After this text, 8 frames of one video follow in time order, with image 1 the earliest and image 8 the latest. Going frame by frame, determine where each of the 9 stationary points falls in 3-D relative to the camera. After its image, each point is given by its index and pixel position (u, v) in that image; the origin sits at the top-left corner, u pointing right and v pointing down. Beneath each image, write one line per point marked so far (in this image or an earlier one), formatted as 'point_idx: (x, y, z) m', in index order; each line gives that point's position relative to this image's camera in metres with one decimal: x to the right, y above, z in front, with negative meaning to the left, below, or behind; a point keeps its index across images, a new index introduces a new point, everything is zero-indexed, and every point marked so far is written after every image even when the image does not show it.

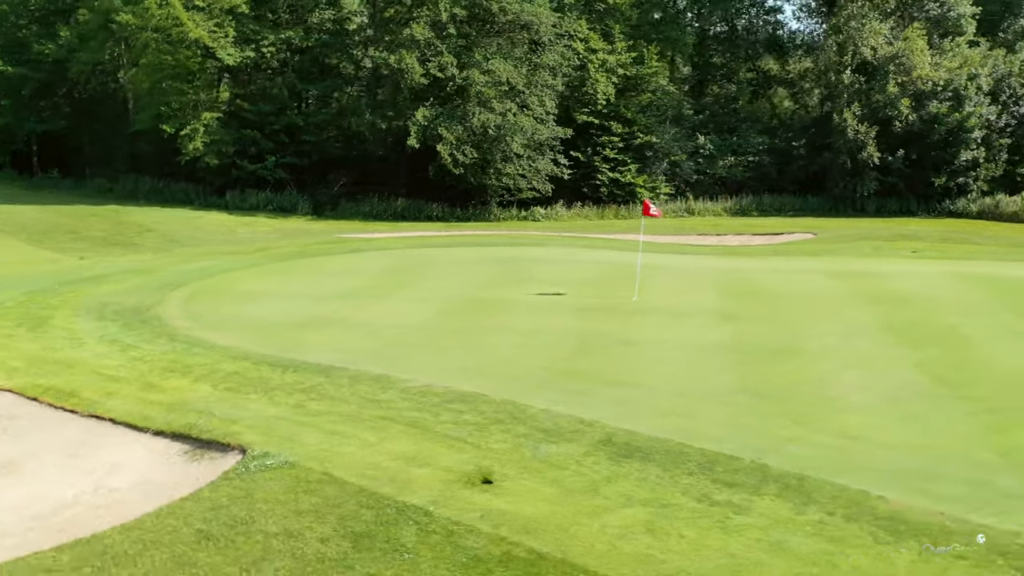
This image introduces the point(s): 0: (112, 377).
0: (-4.7, -1.0, +9.5) m
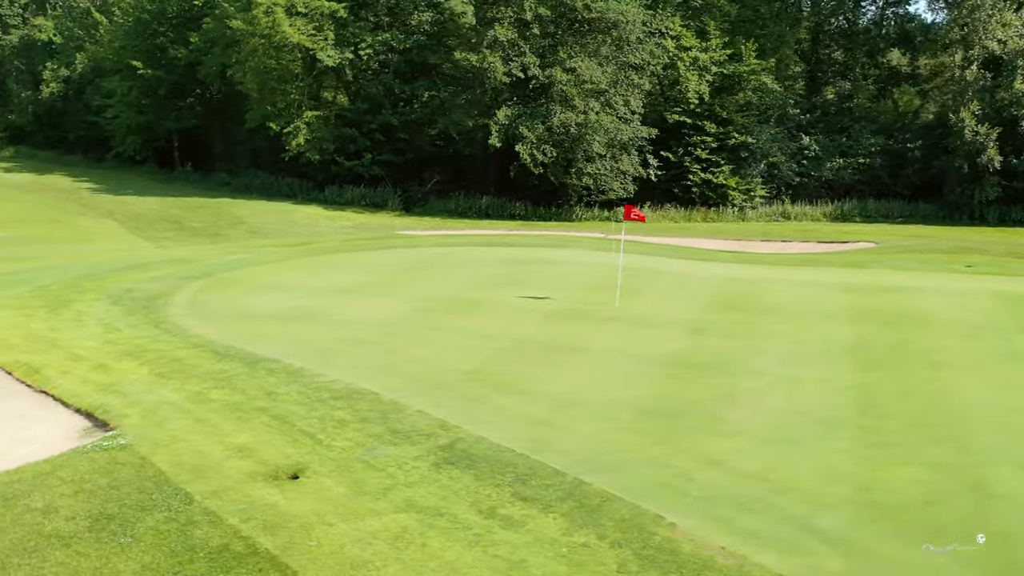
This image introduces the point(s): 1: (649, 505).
0: (-5.6, -0.9, +10.5) m
1: (+1.0, -1.6, +6.1) m
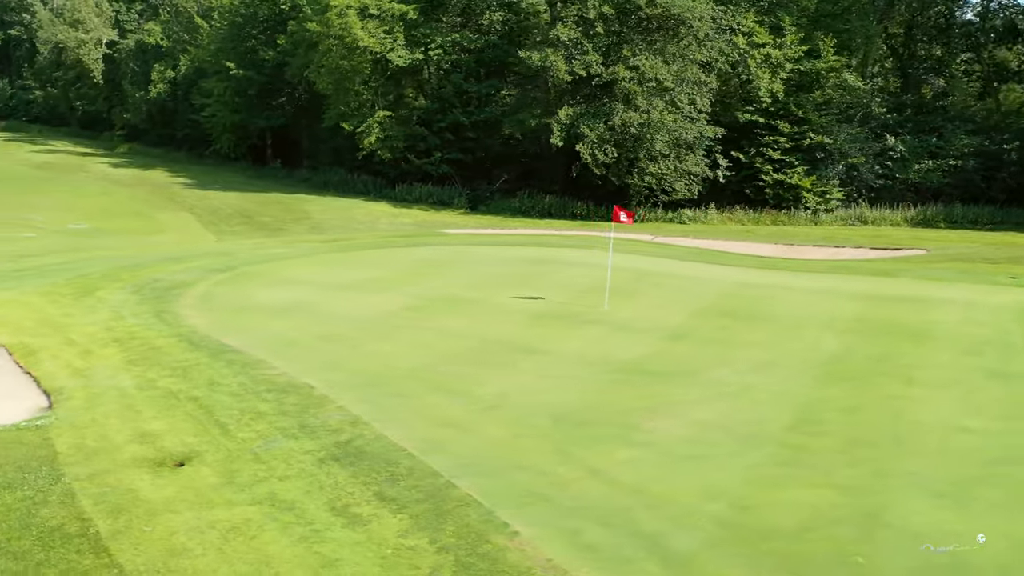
0: (-6.0, -0.8, +11.2) m
1: (-0.1, -1.7, +6.0) m
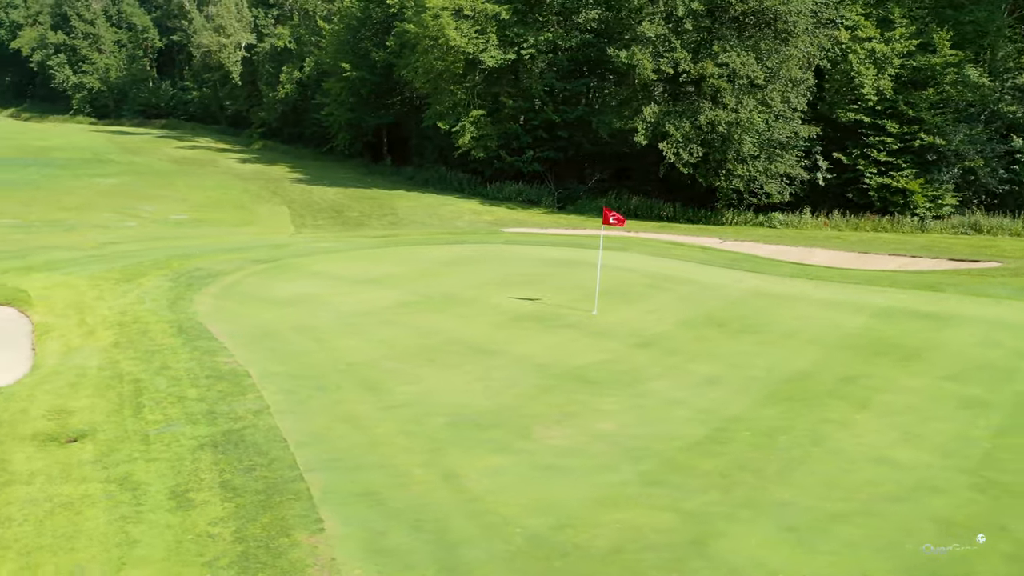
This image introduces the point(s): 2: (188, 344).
0: (-6.4, -0.5, +12.2) m
1: (-1.4, -1.6, +6.1) m
2: (-4.2, -0.7, +10.5) m
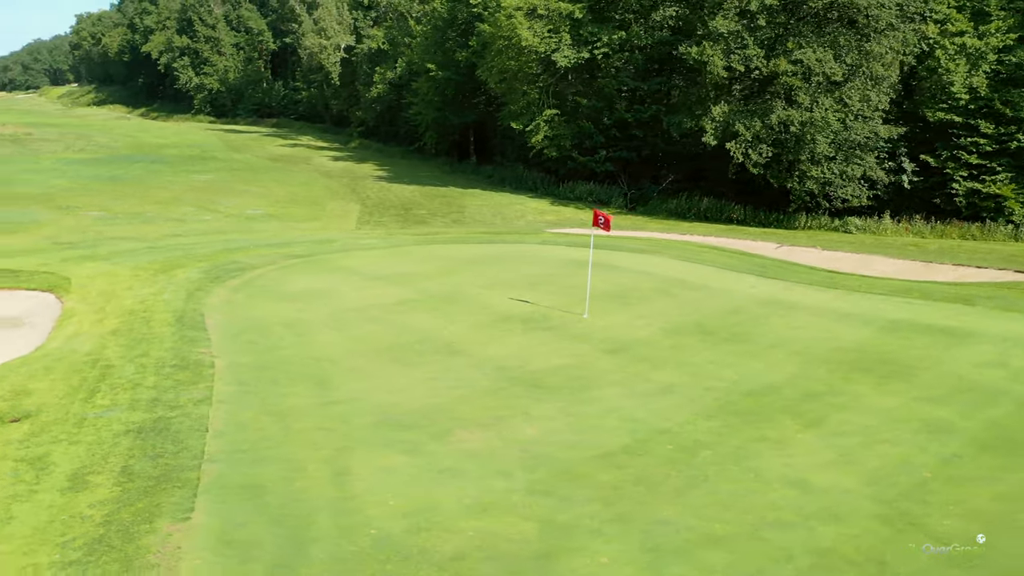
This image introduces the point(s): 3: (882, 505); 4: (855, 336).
0: (-6.5, -0.4, +12.9) m
1: (-2.4, -1.6, +6.2) m
2: (-4.6, -0.6, +11.0) m
3: (+2.8, -1.6, +6.2) m
4: (+4.6, -0.6, +10.9) m
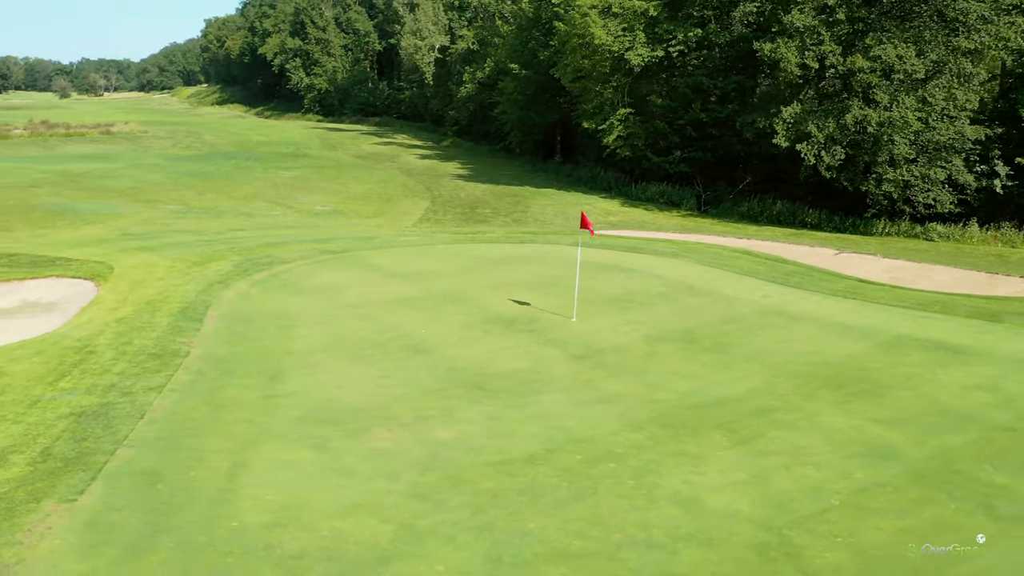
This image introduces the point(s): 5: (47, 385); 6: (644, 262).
0: (-6.5, -0.2, +13.7) m
1: (-3.3, -1.5, +6.5) m
2: (-4.8, -0.5, +11.6) m
3: (+1.8, -1.7, +5.8) m
4: (+4.2, -0.8, +10.2) m
5: (-4.9, -1.1, +8.7) m
6: (+2.6, +0.5, +15.7) m
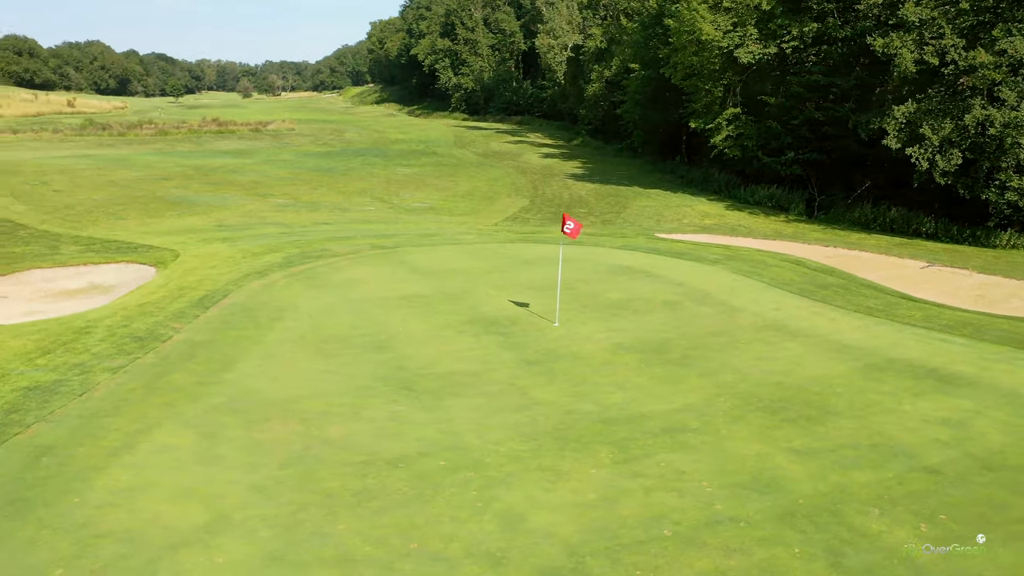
0: (-6.3, 0.0, +14.8) m
1: (-4.5, -1.4, +7.1) m
2: (-5.0, -0.3, +12.4) m
3: (+0.4, -1.8, +5.5) m
4: (+3.5, -1.0, +9.4) m
5: (-5.7, -0.9, +9.6) m
6: (+3.0, +0.3, +15.1) m
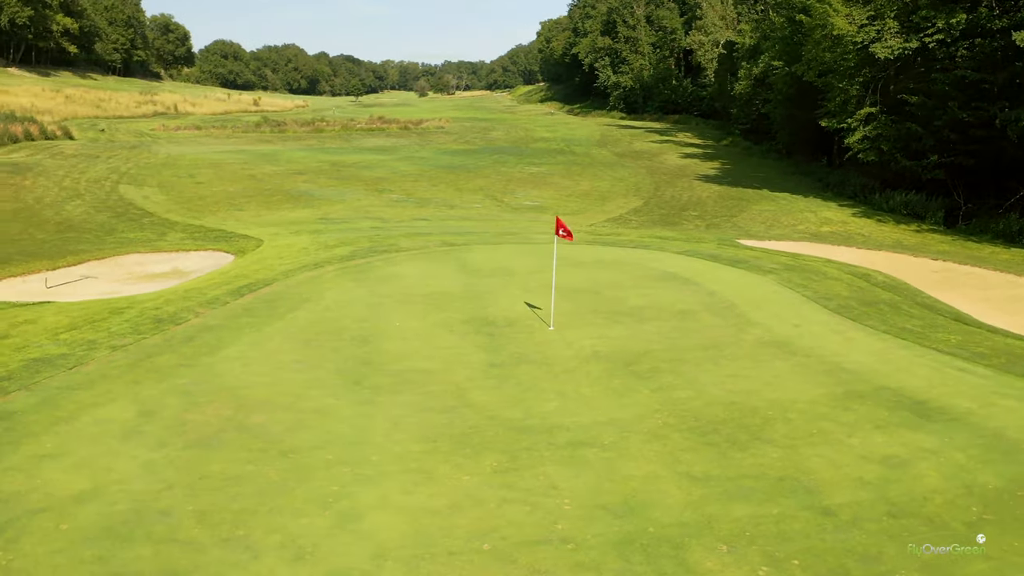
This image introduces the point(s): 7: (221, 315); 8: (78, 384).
0: (-5.6, +0.3, +15.9) m
1: (-5.4, -1.2, +8.1) m
2: (-4.8, -0.1, +13.3) m
3: (-1.0, -1.8, +5.5) m
4: (+3.0, -1.1, +8.7) m
5: (-6.1, -0.6, +10.7) m
6: (+3.6, +0.2, +14.4) m
7: (-4.1, -0.4, +12.0) m
8: (-4.7, -1.1, +9.0) m
